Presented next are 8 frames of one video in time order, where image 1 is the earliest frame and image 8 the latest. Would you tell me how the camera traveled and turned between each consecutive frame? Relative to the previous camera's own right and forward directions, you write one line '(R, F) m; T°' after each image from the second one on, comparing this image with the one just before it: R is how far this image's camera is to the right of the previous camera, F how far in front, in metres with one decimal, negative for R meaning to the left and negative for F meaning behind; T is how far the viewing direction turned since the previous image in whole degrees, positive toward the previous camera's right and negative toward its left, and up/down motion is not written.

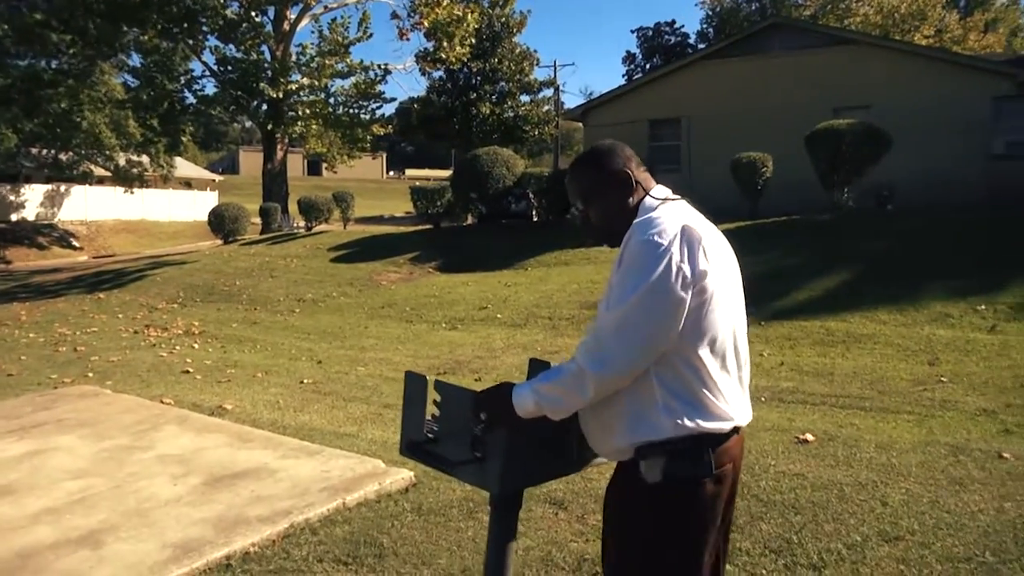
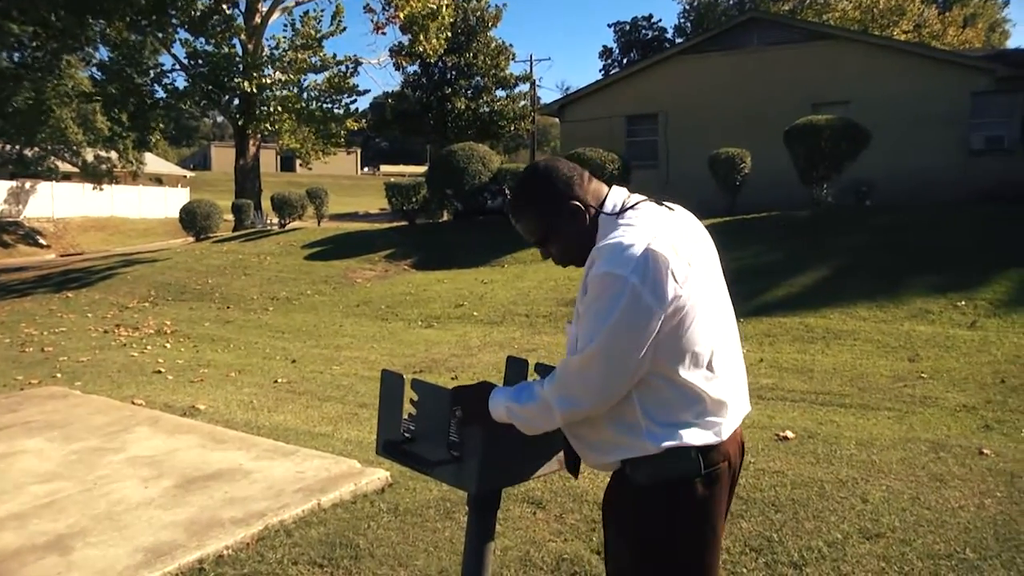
(0.0, +0.1) m; +1°
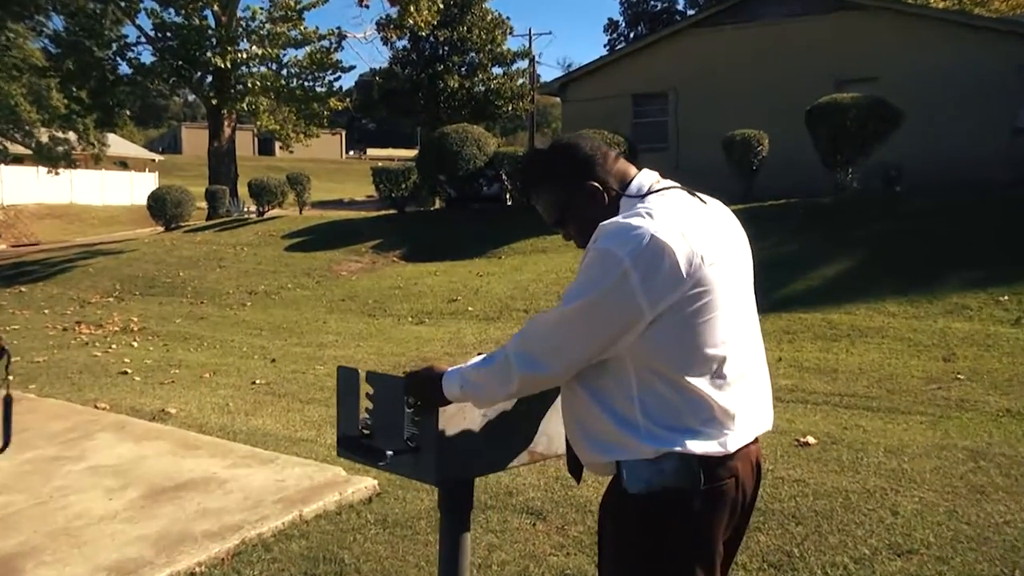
(0.0, +0.5) m; 0°
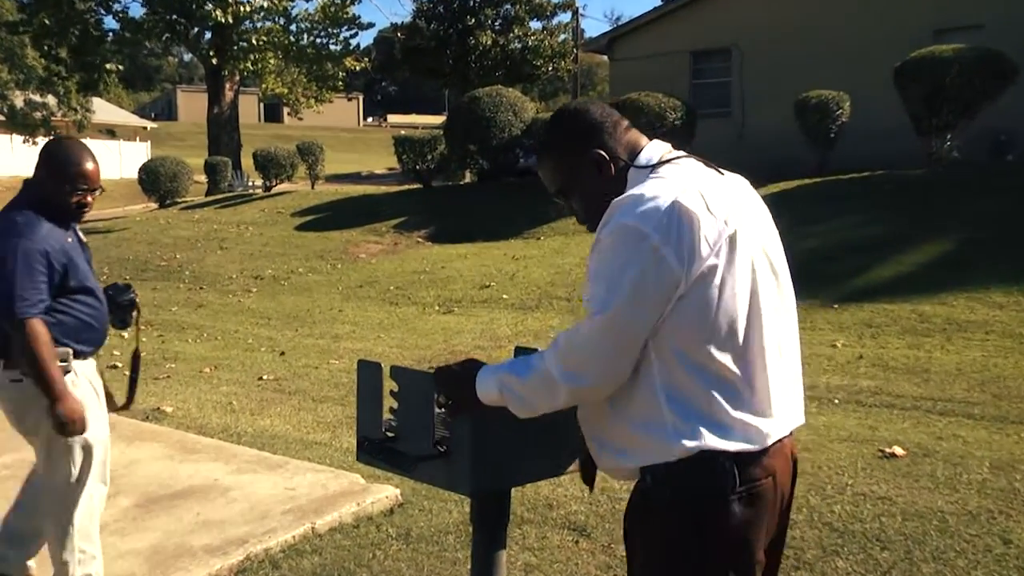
(+0.1, +0.8) m; -3°
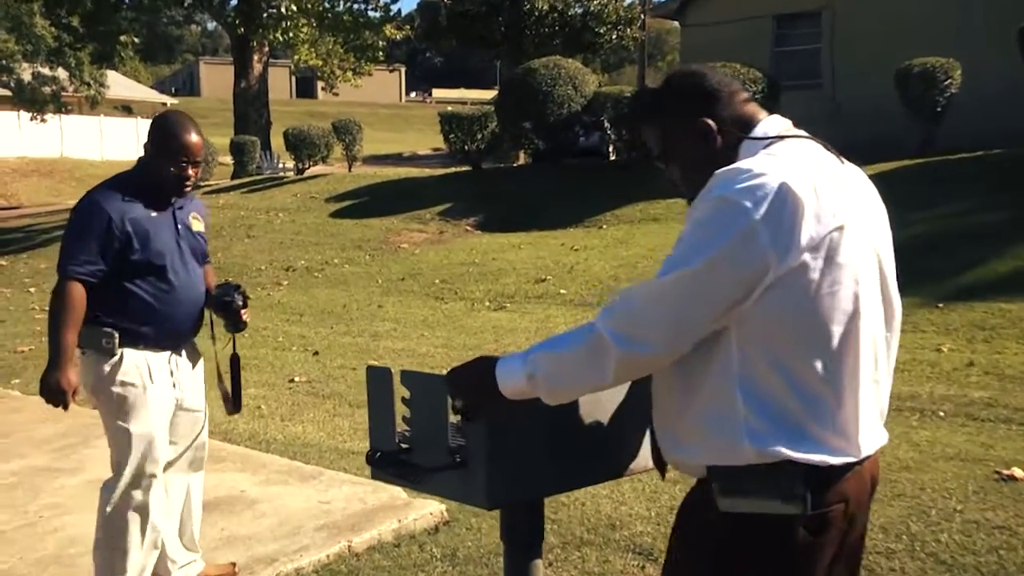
(+0.1, +0.6) m; -4°
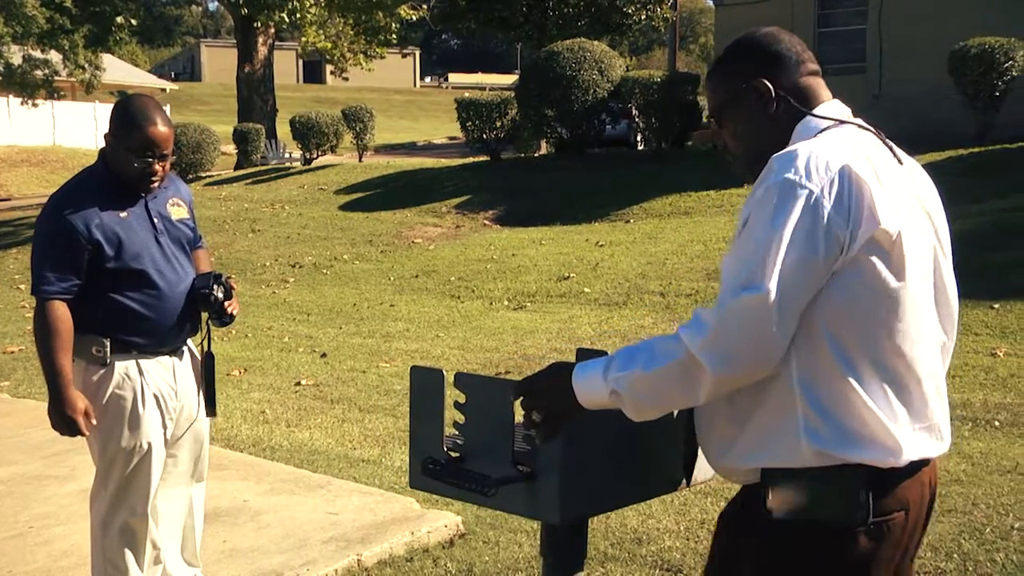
(0.0, +0.3) m; -2°
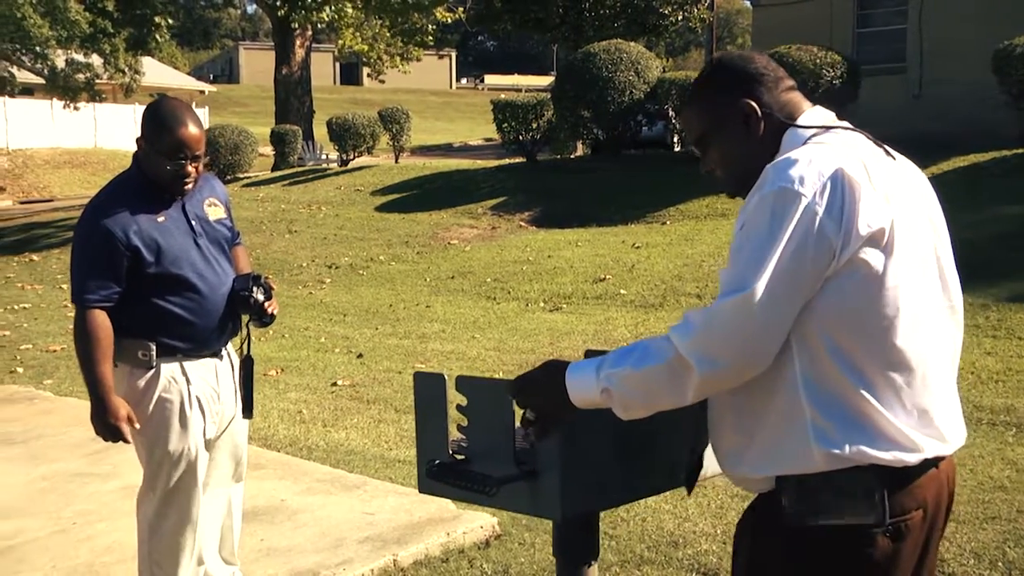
(0.0, 0.0) m; -2°
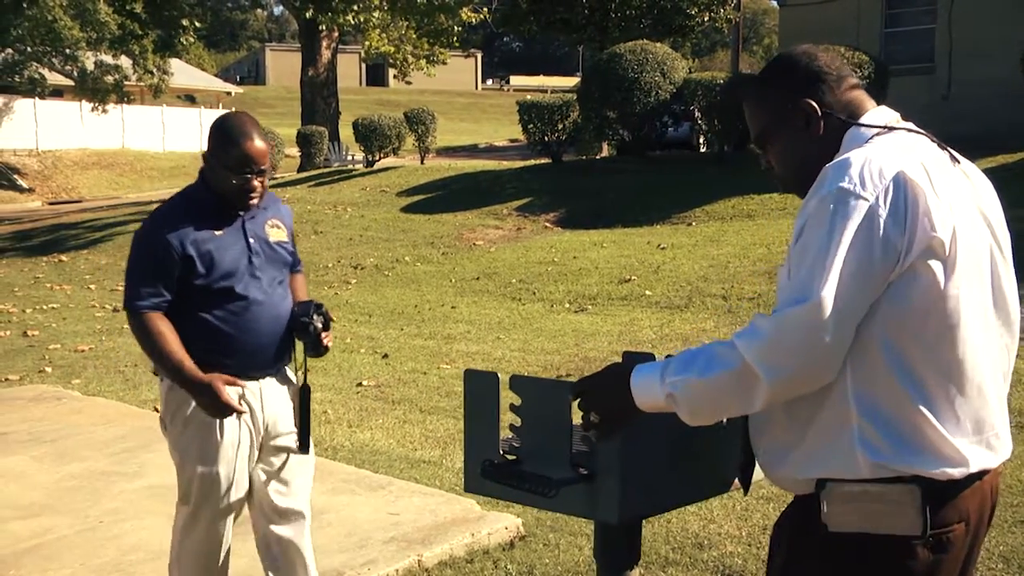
(0.0, 0.0) m; -1°
